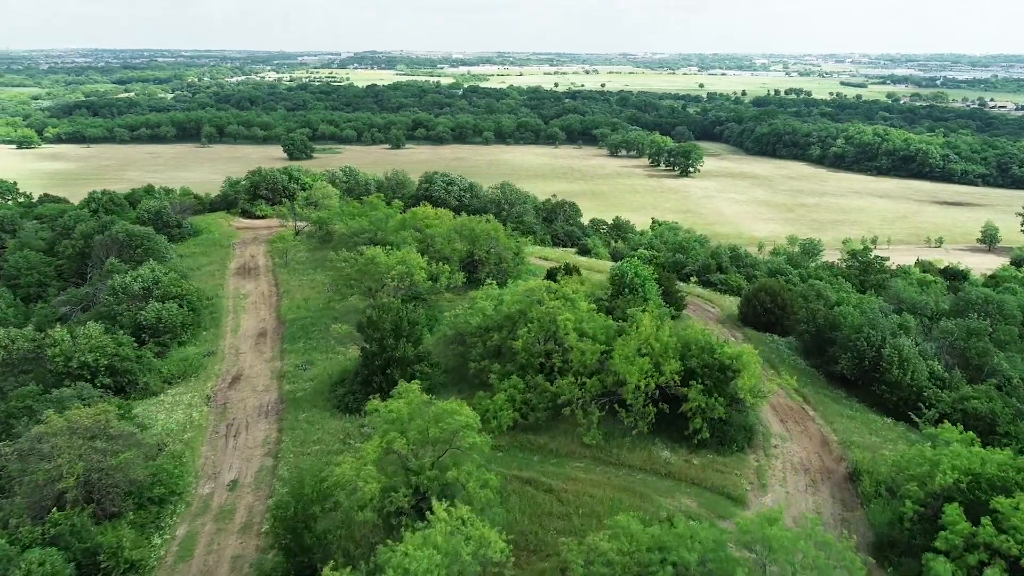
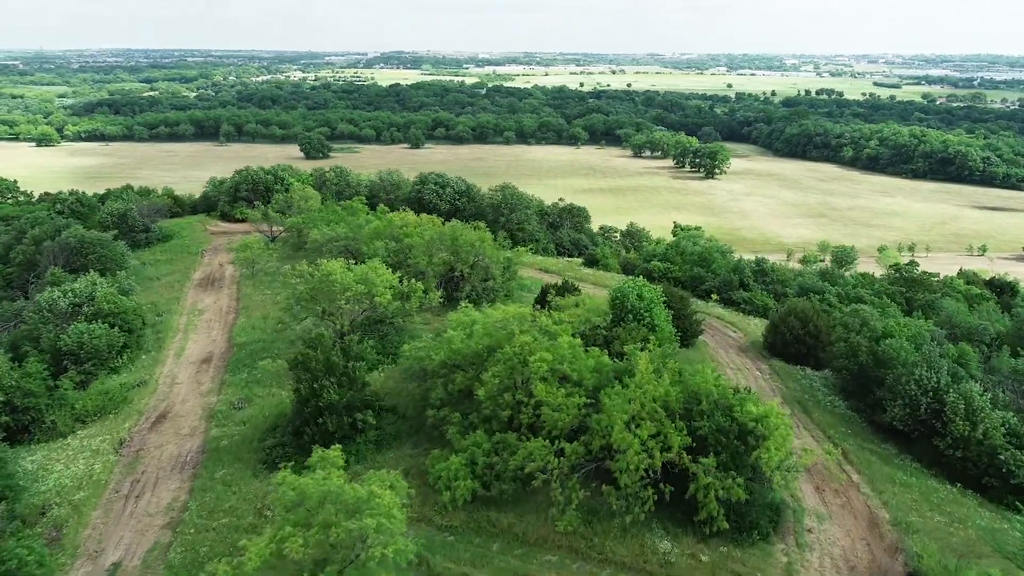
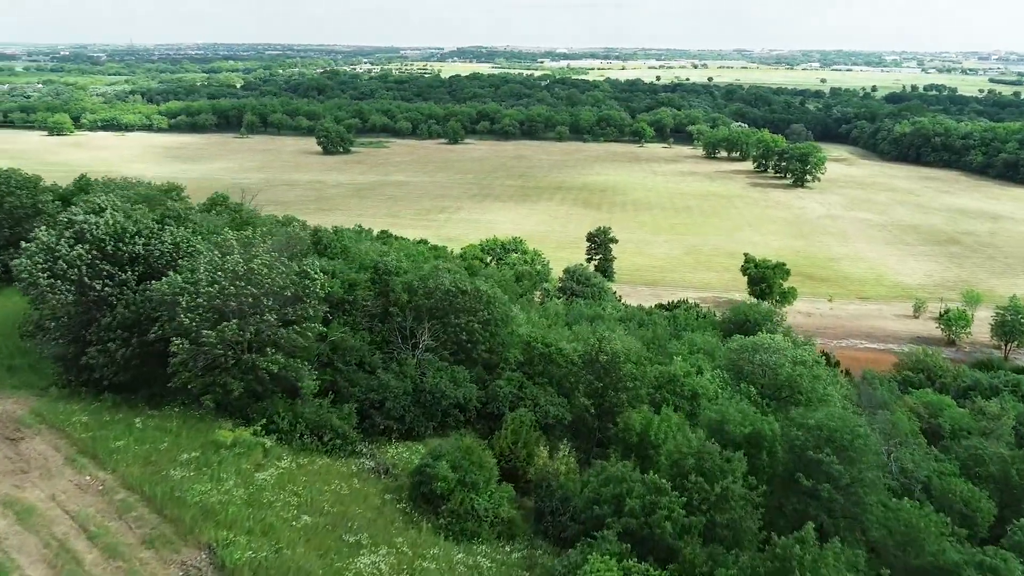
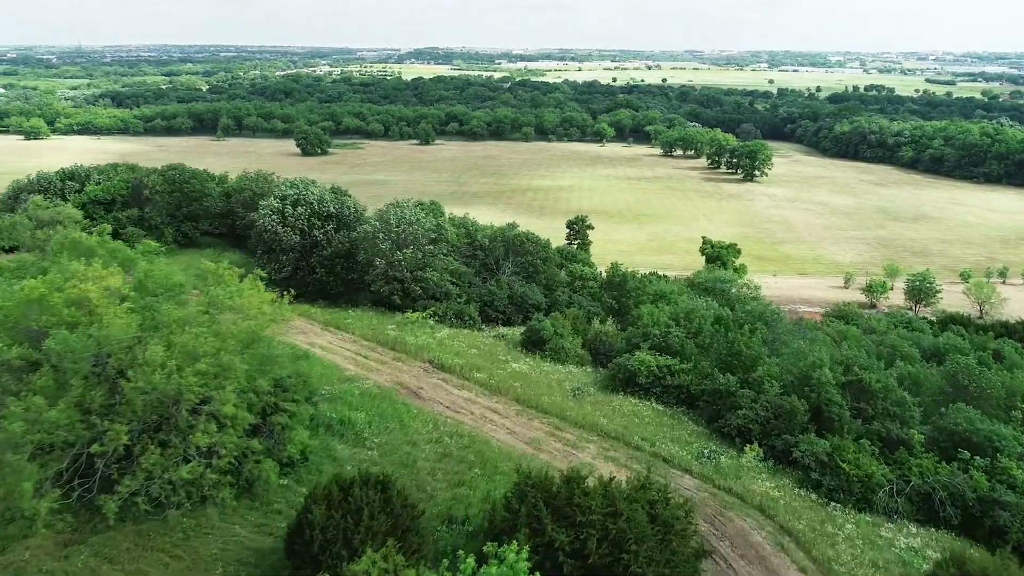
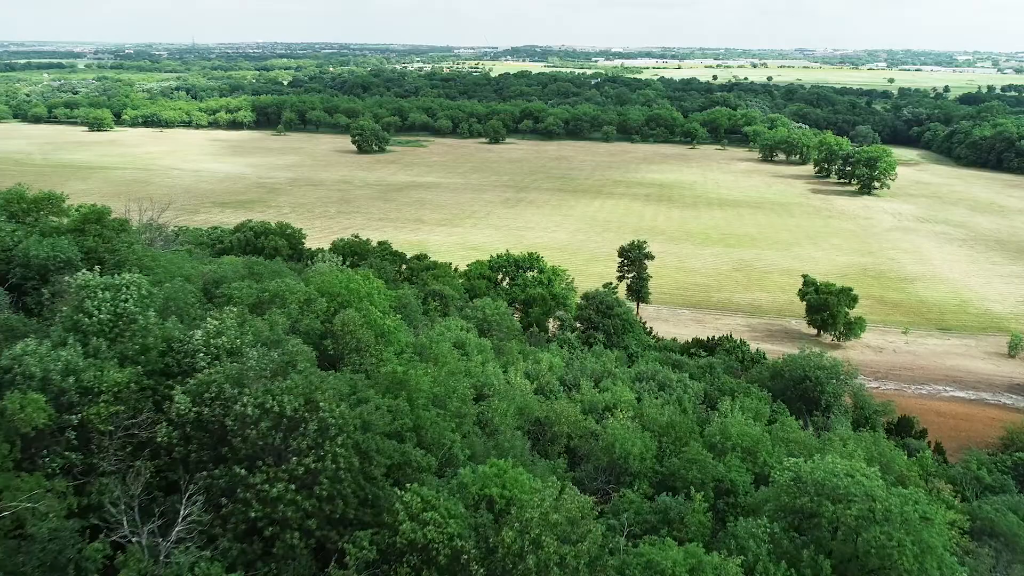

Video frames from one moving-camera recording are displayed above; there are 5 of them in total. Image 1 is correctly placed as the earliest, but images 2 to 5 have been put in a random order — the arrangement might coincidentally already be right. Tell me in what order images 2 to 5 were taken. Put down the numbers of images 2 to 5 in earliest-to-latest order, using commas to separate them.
2, 4, 3, 5
